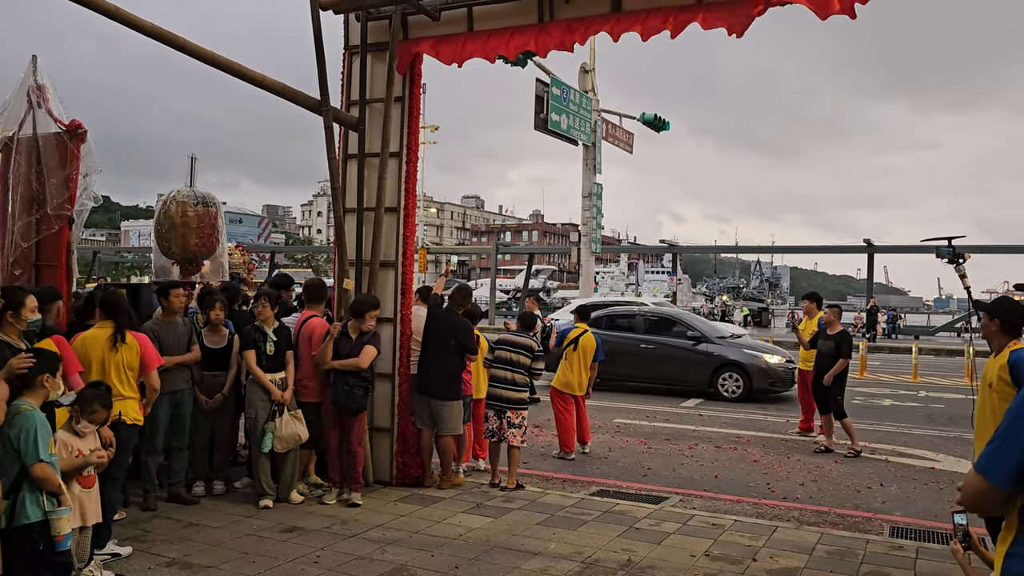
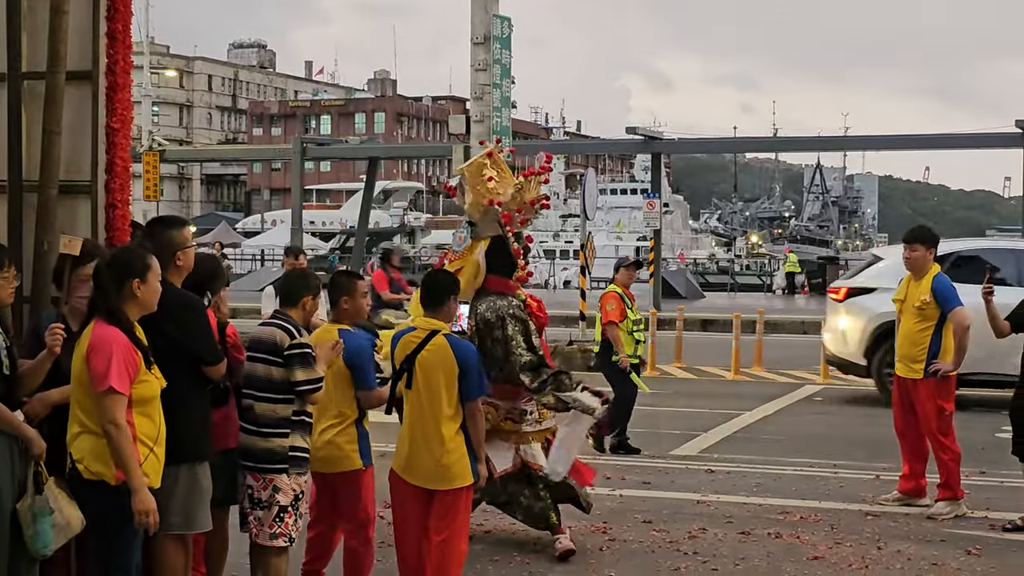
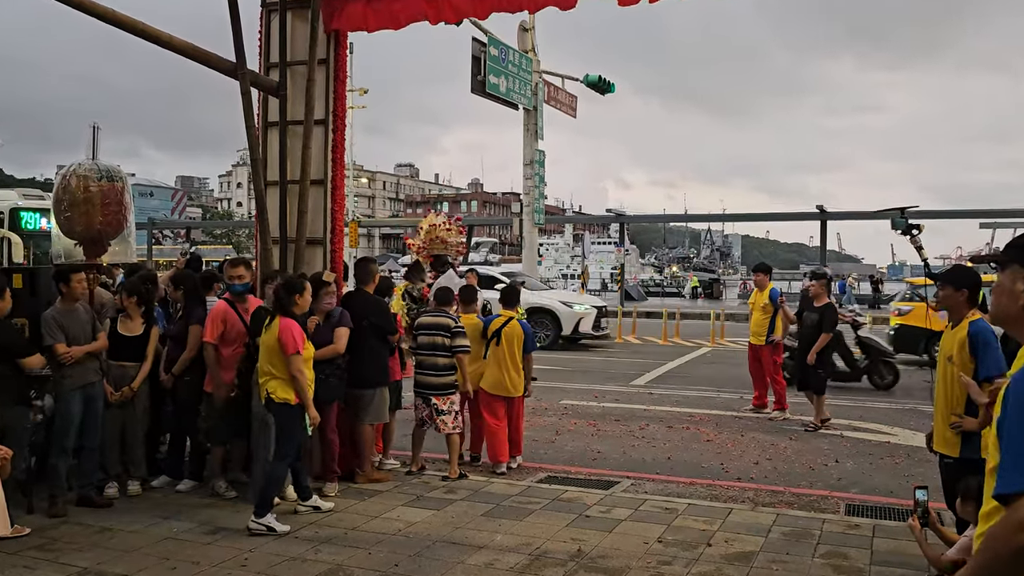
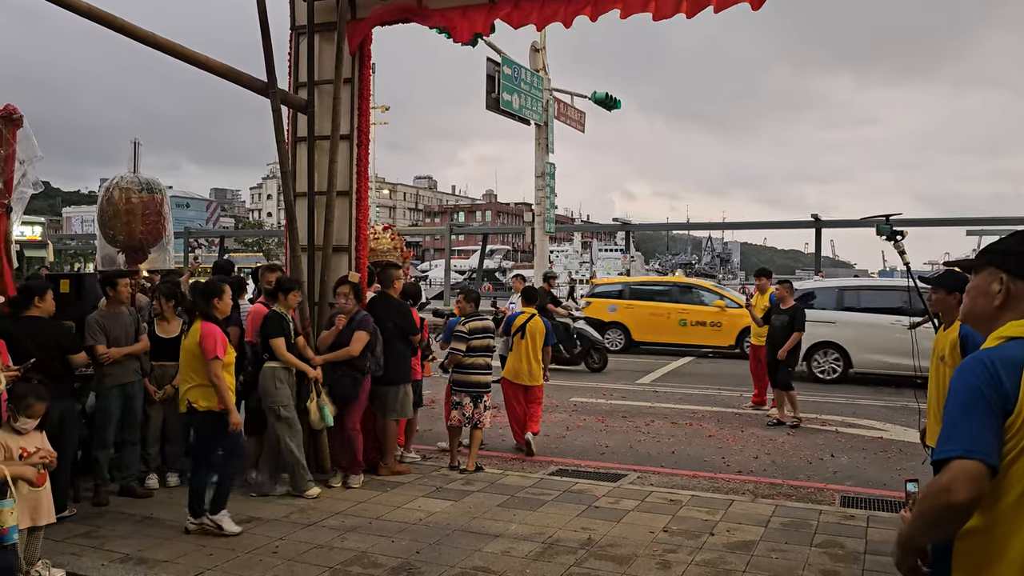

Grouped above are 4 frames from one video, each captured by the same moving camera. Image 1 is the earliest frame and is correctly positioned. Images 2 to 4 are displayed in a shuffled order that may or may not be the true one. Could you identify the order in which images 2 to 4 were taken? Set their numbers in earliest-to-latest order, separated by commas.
4, 3, 2
